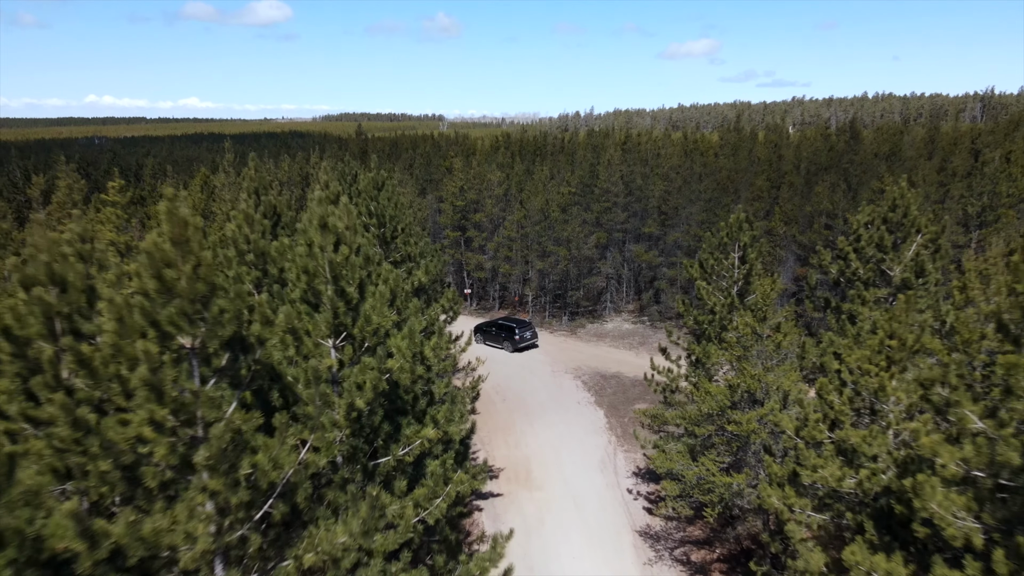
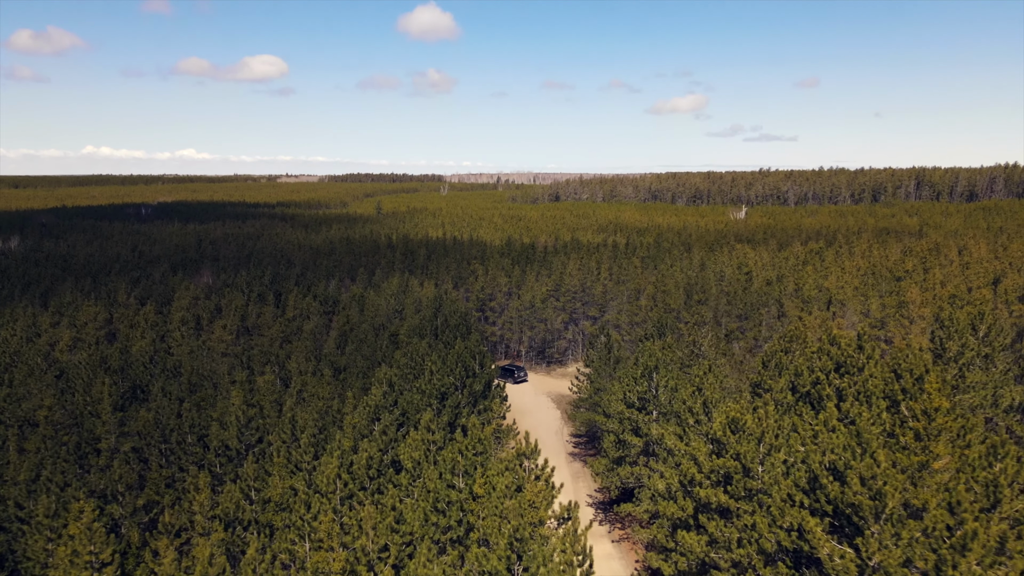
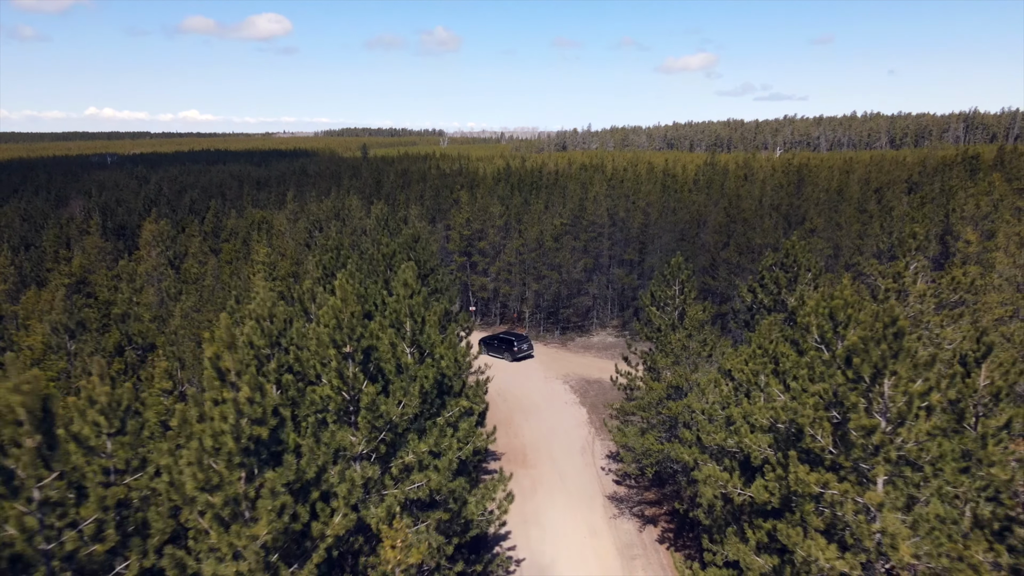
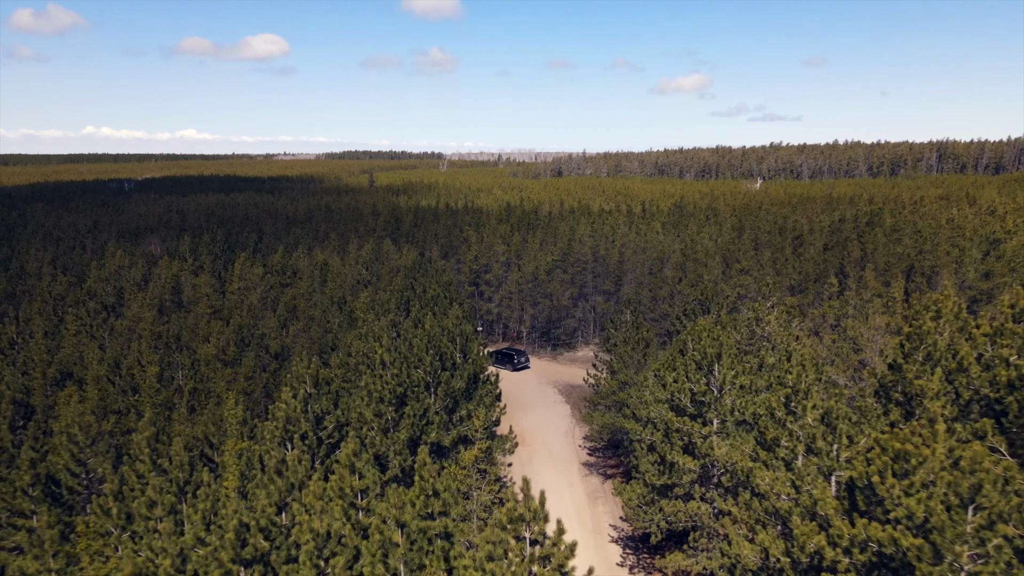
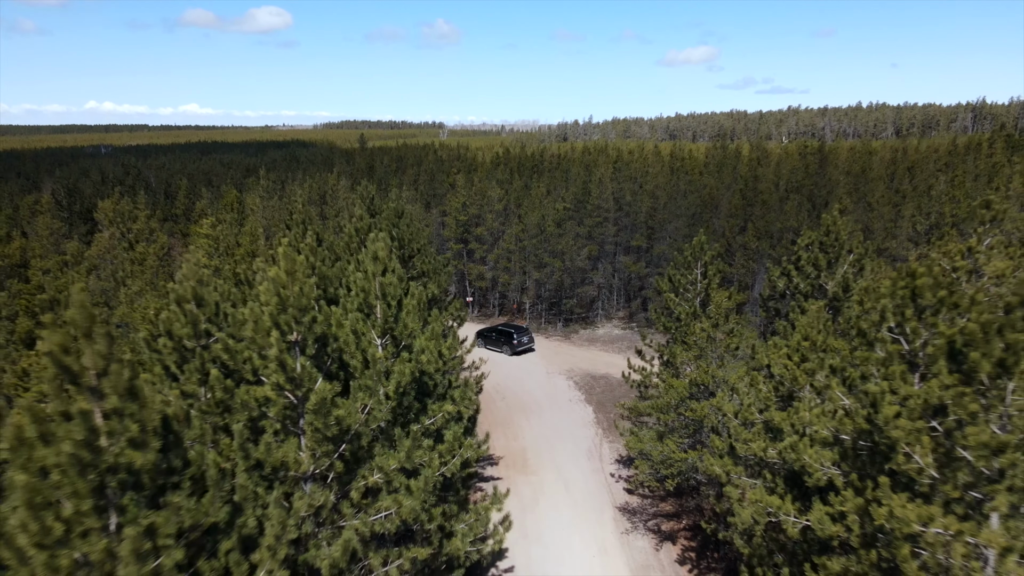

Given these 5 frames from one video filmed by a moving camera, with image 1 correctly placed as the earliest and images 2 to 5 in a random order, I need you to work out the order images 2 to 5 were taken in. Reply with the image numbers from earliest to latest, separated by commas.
5, 3, 4, 2
